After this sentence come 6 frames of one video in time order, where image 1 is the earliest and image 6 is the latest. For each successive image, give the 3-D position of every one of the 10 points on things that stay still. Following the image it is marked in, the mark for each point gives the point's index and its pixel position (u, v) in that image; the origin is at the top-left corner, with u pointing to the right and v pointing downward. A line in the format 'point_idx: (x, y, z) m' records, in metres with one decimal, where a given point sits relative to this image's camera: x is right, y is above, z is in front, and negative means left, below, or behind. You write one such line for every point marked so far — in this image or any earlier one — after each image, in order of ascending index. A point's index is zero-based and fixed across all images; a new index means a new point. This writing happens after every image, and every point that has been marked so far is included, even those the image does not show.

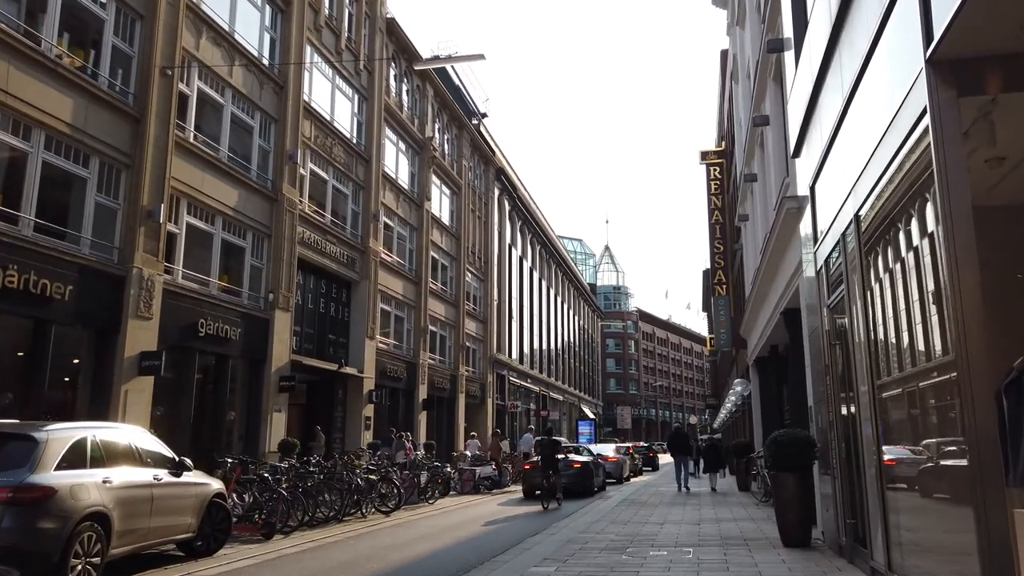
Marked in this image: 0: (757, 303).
0: (+6.1, -0.3, +19.0) m
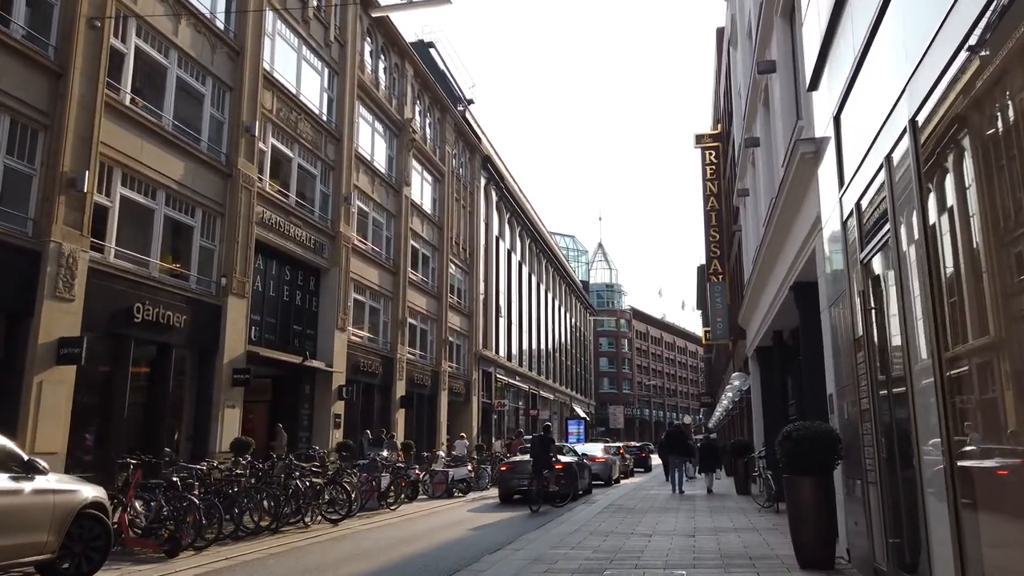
0: (+5.5, +0.1, +17.0) m
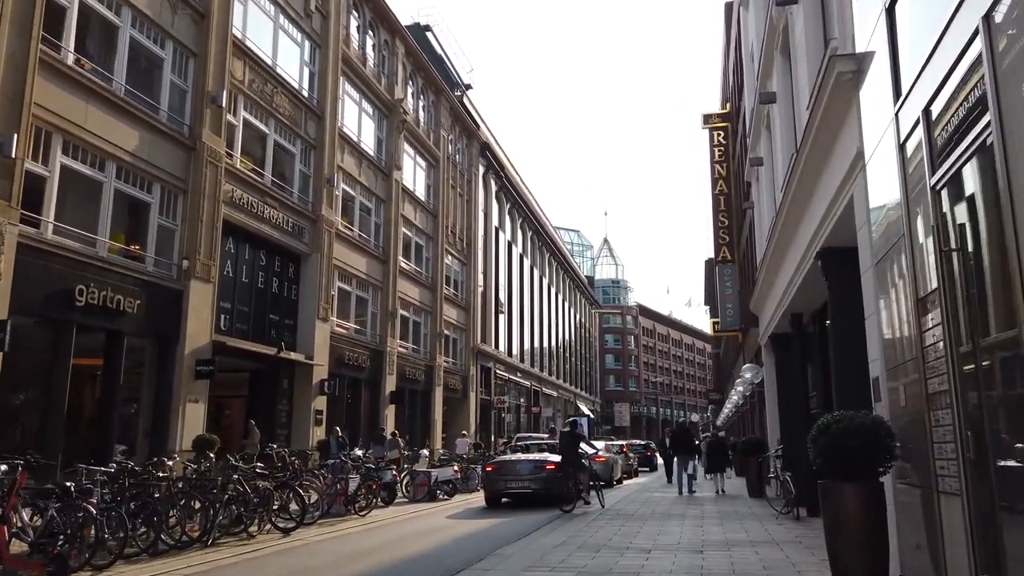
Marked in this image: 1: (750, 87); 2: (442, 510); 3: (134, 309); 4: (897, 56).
0: (+5.2, +0.6, +15.2) m
1: (+6.0, +5.1, +19.3) m
2: (-1.5, -4.7, +16.2) m
3: (-8.3, -0.5, +17.0) m
4: (+3.0, +1.8, +6.1) m
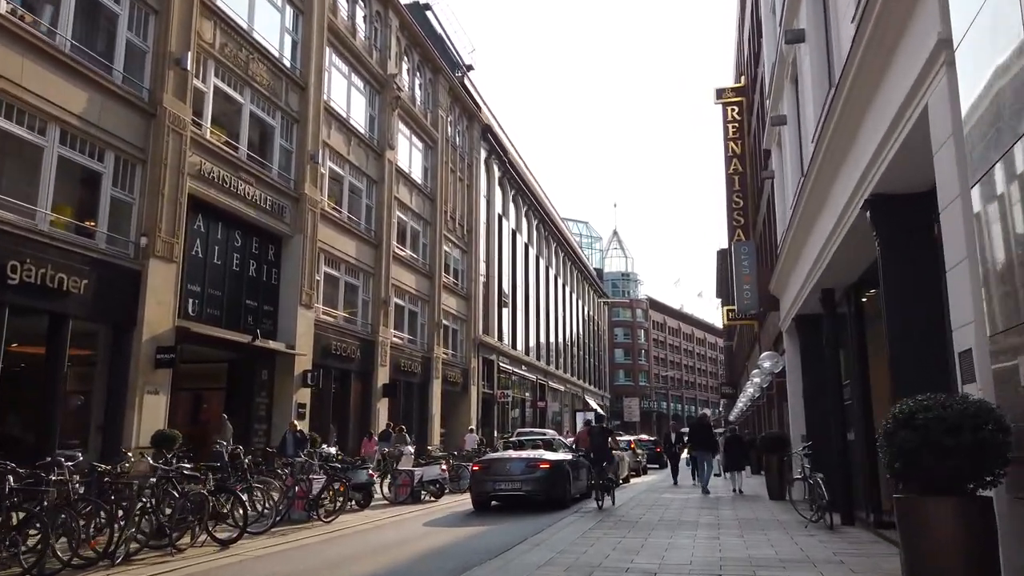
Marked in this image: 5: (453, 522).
0: (+5.0, +1.0, +13.2) m
1: (+5.8, +5.6, +17.3) m
2: (-1.7, -4.2, +14.4) m
3: (-8.5, 0.0, +15.3) m
4: (+2.7, +2.2, +4.1) m
5: (-1.1, -4.1, +13.5) m
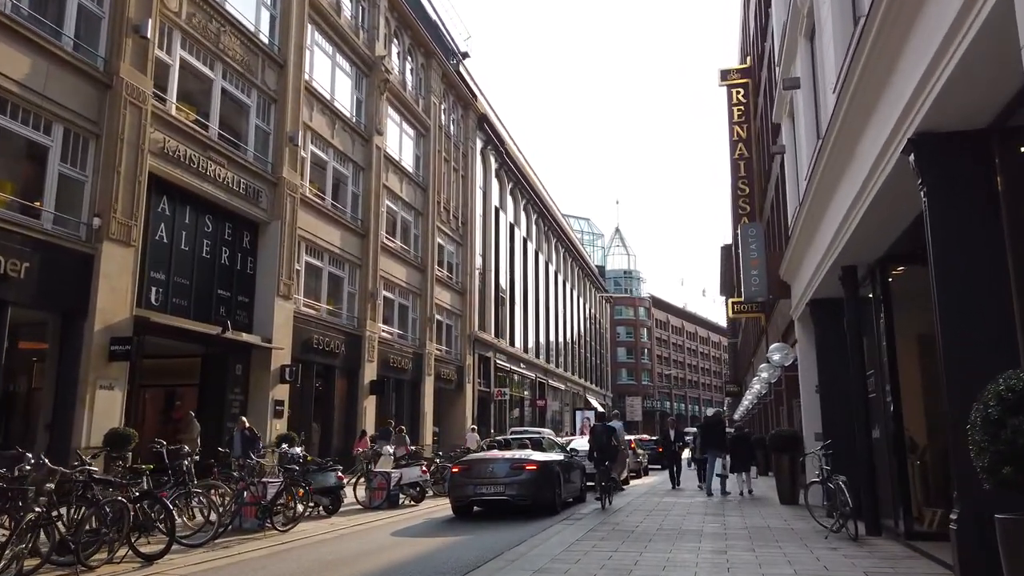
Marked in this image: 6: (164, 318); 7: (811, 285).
0: (+4.7, +1.3, +11.8) m
1: (+5.5, +5.9, +15.9) m
2: (-2.0, -3.9, +12.9) m
3: (-8.8, +0.2, +13.9) m
4: (+2.4, +2.5, +2.7) m
5: (-1.3, -3.8, +12.1) m
6: (-7.8, -0.7, +17.3) m
7: (+5.2, 0.0, +13.2) m
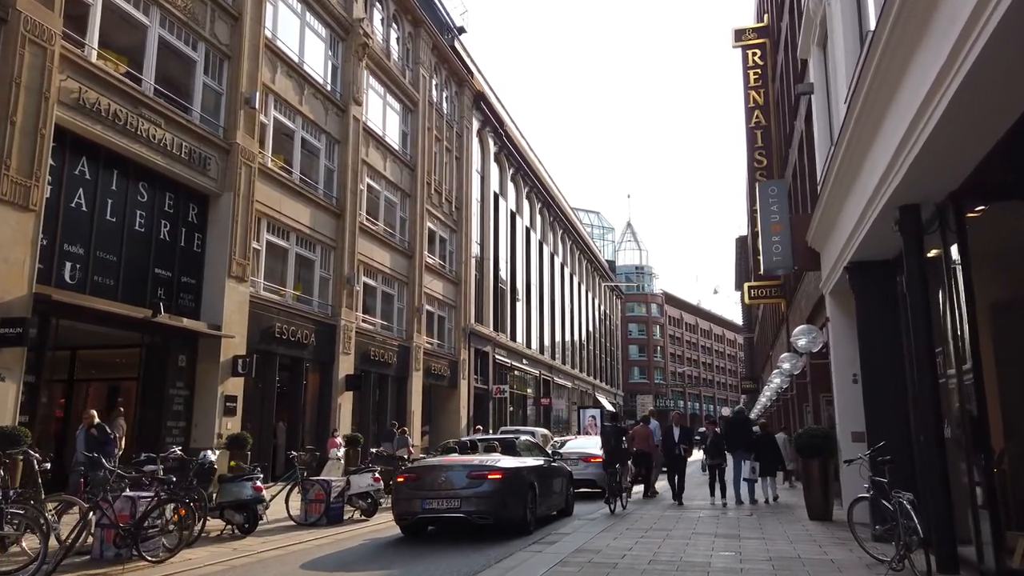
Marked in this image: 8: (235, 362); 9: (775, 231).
0: (+4.1, +1.9, +9.0) m
1: (+5.0, +6.4, +13.0) m
2: (-2.5, -3.4, +10.3) m
3: (-9.4, +0.7, +11.3) m
4: (+1.6, +3.1, 0.0) m
5: (-1.9, -3.3, +9.4) m
6: (-8.3, -0.2, +14.8) m
7: (+4.6, +0.6, +10.4) m
8: (-6.9, -1.8, +19.0) m
9: (+5.3, +1.1, +15.5) m
